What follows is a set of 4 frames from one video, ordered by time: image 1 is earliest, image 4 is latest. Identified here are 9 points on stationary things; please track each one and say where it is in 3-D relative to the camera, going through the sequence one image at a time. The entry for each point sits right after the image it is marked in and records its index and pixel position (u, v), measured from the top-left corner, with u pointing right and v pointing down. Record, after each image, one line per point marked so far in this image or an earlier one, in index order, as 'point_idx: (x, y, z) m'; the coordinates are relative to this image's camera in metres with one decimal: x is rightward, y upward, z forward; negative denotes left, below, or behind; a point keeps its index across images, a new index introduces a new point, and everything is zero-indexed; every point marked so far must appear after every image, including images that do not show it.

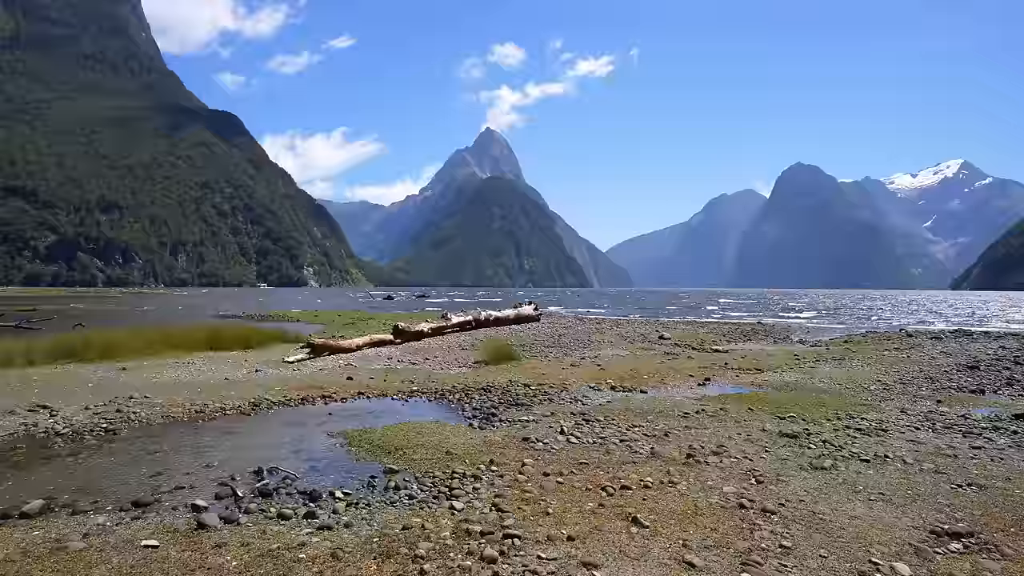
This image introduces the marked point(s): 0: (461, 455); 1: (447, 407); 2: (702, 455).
0: (-0.9, -3.0, +12.5) m
1: (-1.7, -3.1, +18.1) m
2: (+3.4, -3.0, +12.3) m
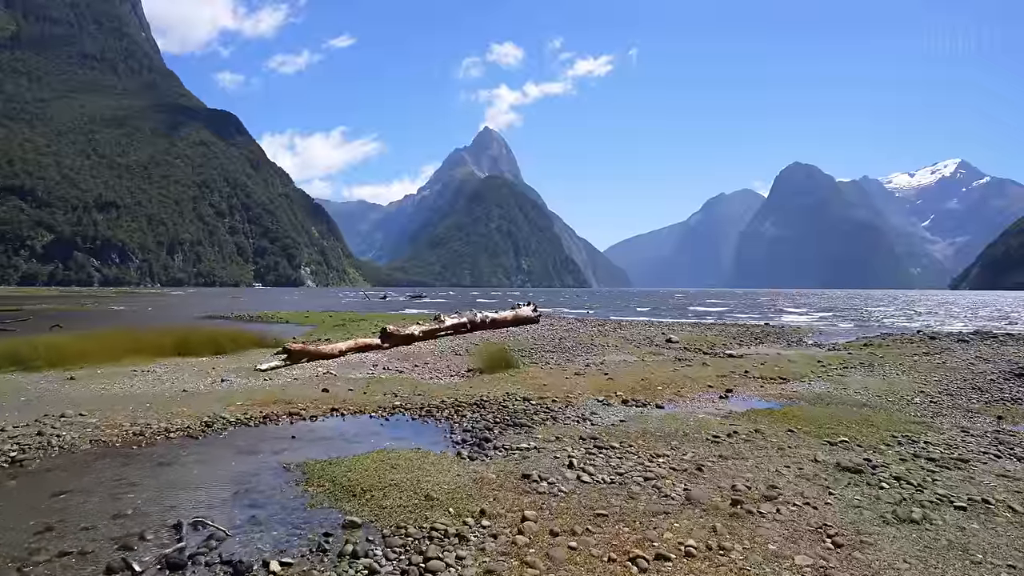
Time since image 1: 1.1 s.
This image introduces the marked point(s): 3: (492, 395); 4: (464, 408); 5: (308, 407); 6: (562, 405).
0: (-1.0, -3.0, +9.8) m
1: (-1.7, -3.1, +15.4) m
2: (+3.3, -3.0, +9.6) m
3: (-0.5, -3.0, +19.6) m
4: (-1.3, -3.0, +17.7) m
5: (-5.2, -3.0, +17.7) m
6: (+1.3, -3.1, +18.2) m
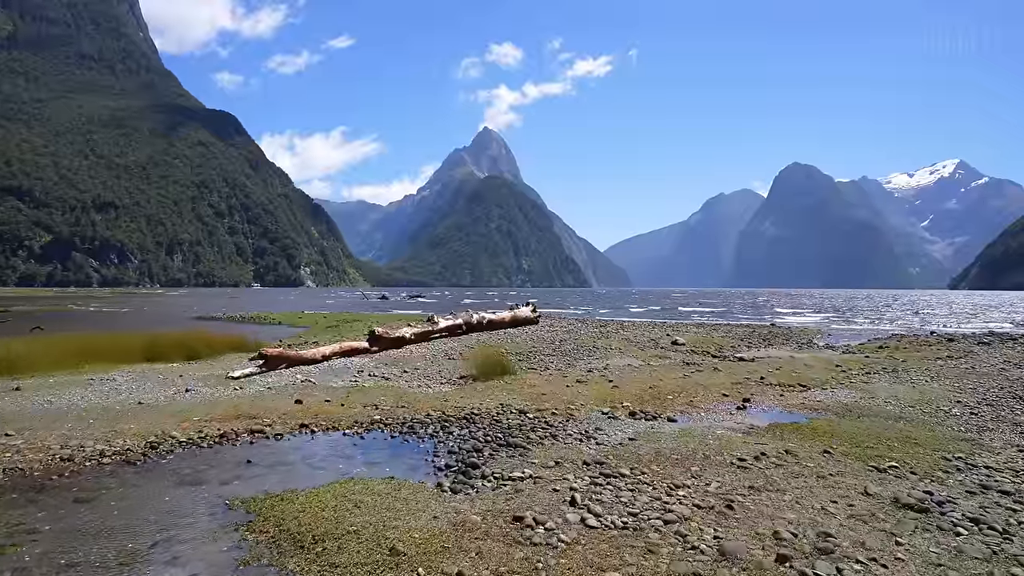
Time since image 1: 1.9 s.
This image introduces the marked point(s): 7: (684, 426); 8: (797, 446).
0: (-1.1, -3.0, +7.8) m
1: (-1.9, -3.1, +13.4) m
2: (+3.2, -3.0, +7.6) m
3: (-0.7, -3.0, +17.5) m
4: (-1.4, -3.0, +15.7) m
5: (-5.3, -3.0, +15.7) m
6: (+1.2, -3.0, +16.2) m
7: (+3.9, -3.2, +16.0) m
8: (+5.6, -3.1, +13.7) m
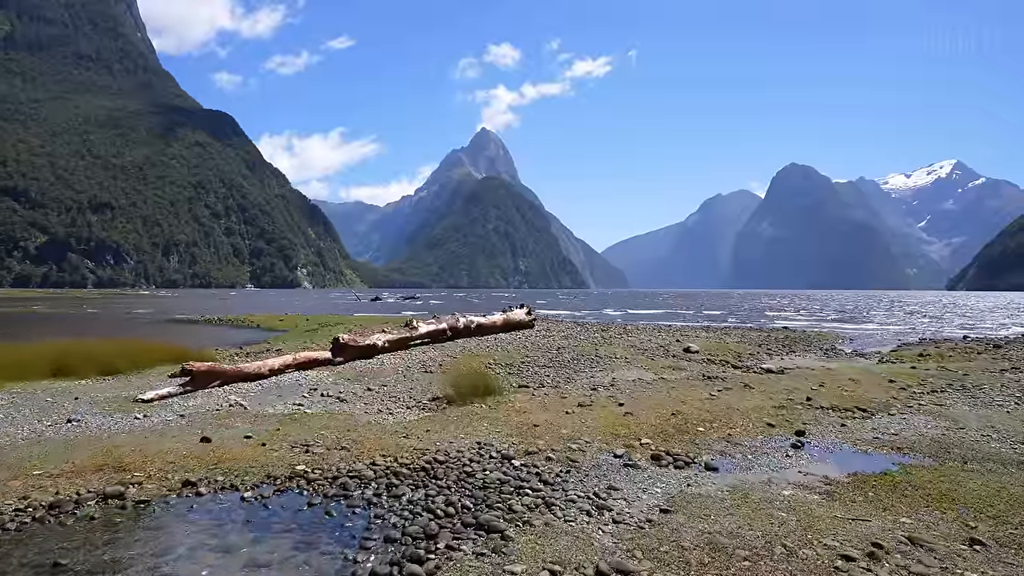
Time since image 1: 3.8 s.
0: (-1.4, -2.9, +3.1) m
1: (-2.2, -3.1, +8.7) m
2: (+2.9, -2.9, +2.9) m
3: (-1.1, -3.0, +12.8) m
4: (-1.8, -3.0, +11.0) m
5: (-5.7, -3.0, +11.0) m
6: (+0.8, -3.0, +11.5) m
7: (+3.5, -3.1, +11.3) m
8: (+5.2, -3.1, +9.0) m
